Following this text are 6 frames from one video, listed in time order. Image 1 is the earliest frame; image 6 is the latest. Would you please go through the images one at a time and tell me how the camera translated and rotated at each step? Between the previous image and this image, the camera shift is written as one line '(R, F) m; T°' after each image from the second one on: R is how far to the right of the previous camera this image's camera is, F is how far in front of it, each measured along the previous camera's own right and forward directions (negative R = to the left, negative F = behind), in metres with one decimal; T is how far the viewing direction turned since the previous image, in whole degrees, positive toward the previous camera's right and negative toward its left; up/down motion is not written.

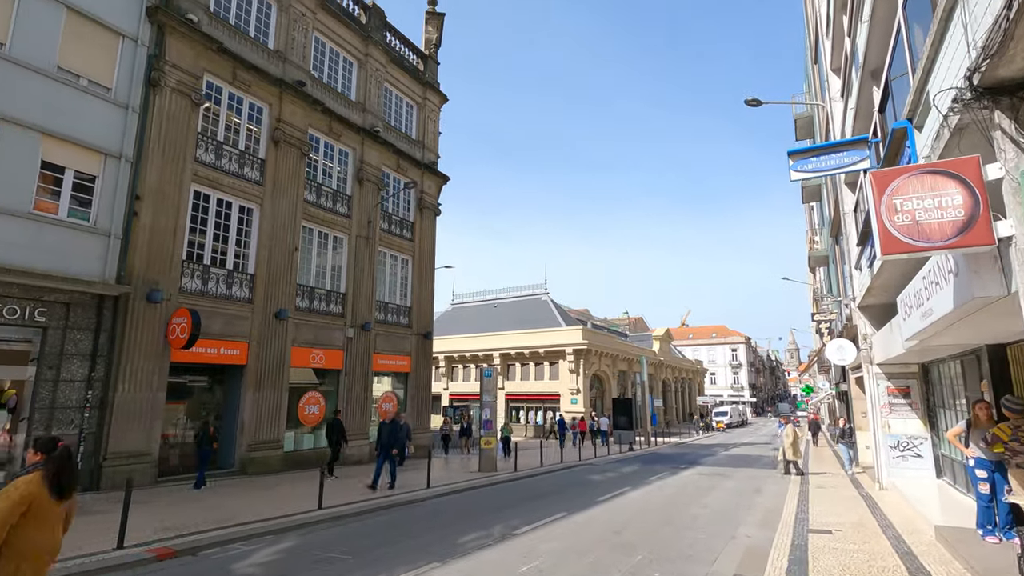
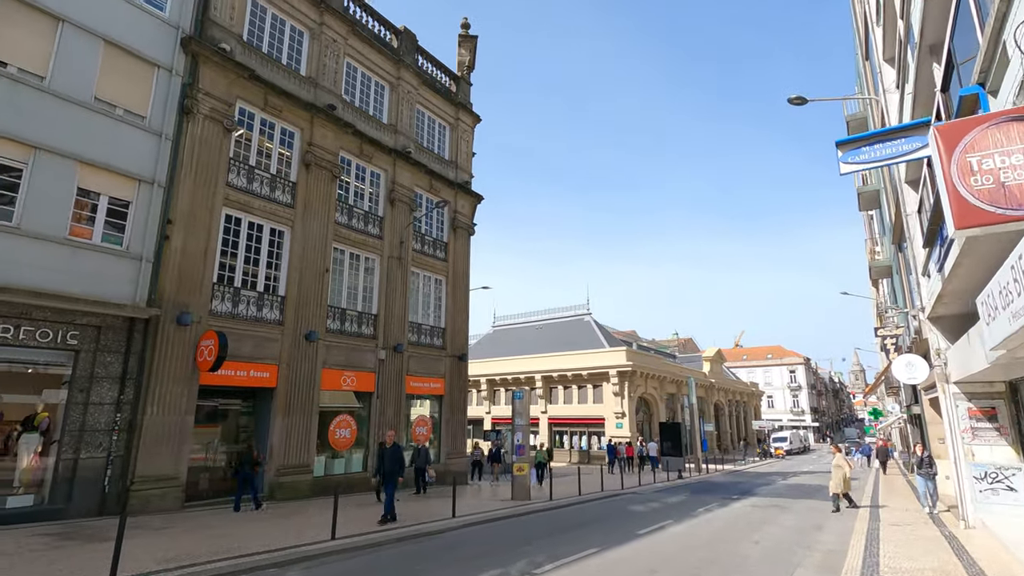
(+0.4, +0.6) m; -5°
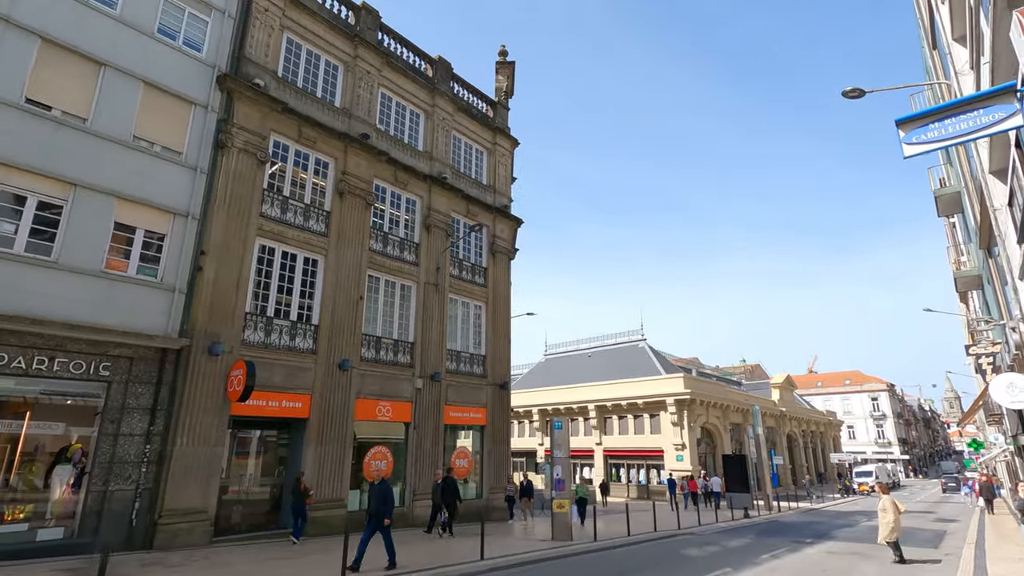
(+0.6, +0.8) m; -6°
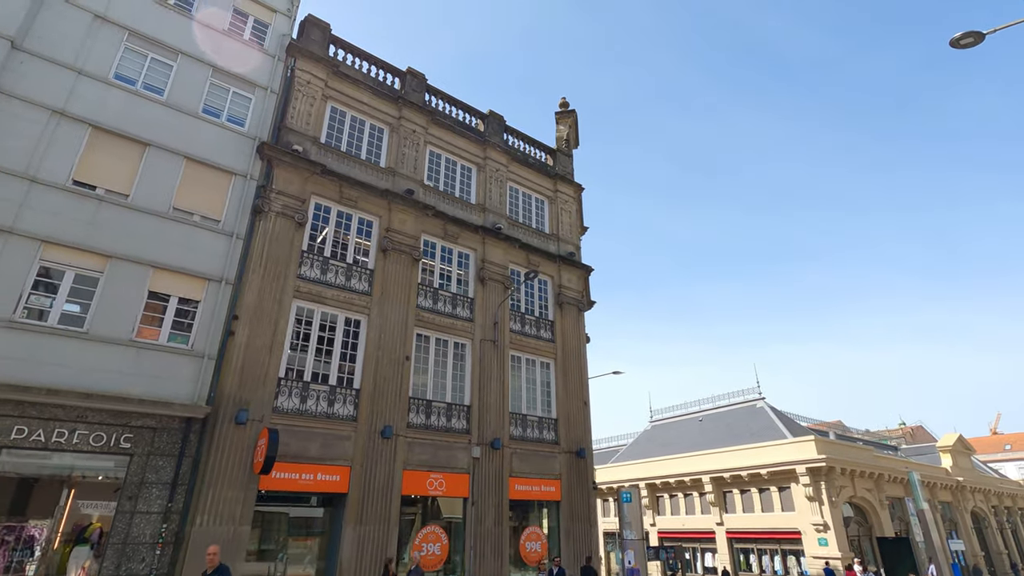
(+1.4, +1.9) m; -11°
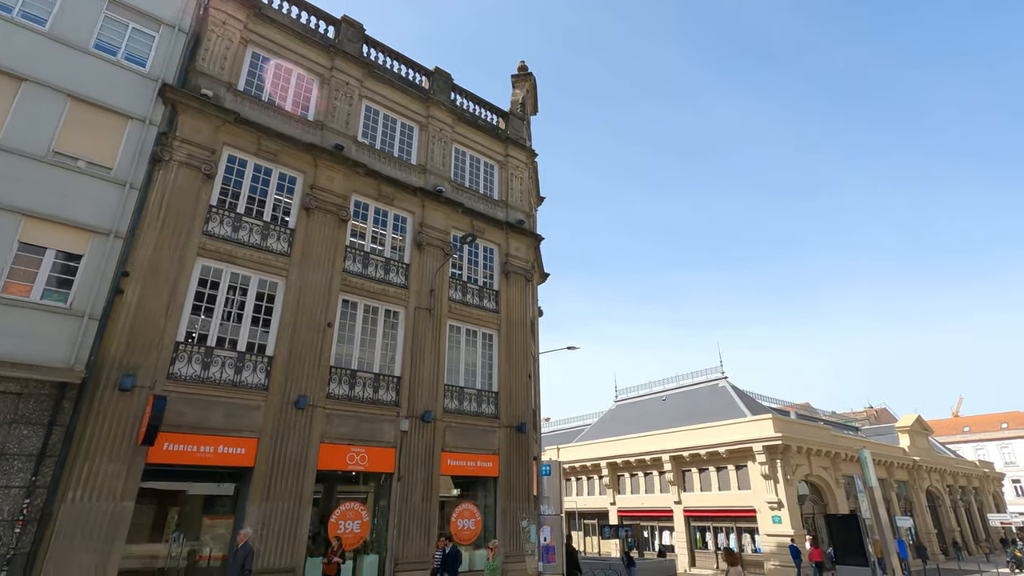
(+1.3, +0.9) m; +2°
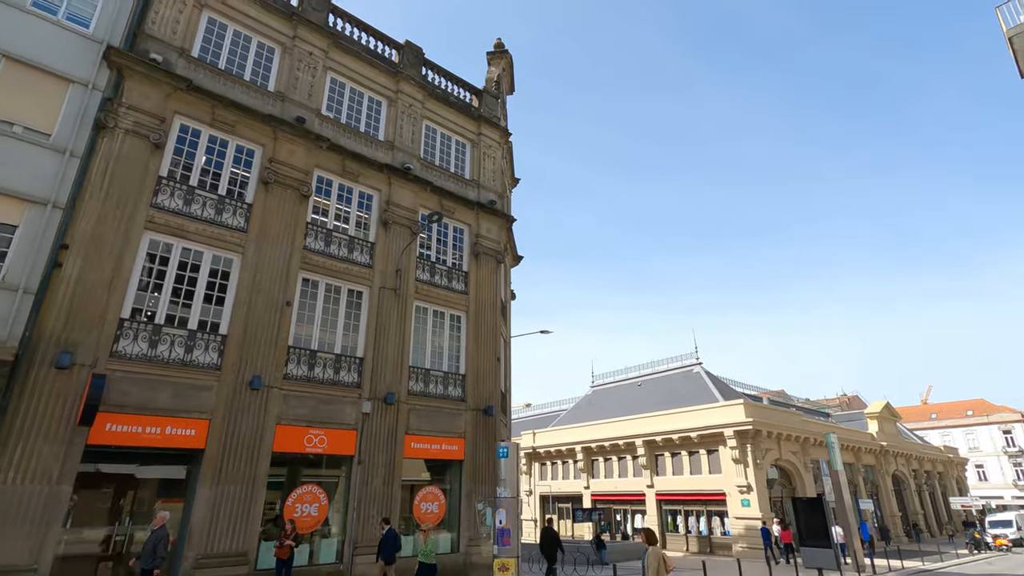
(+0.5, +0.3) m; +2°
